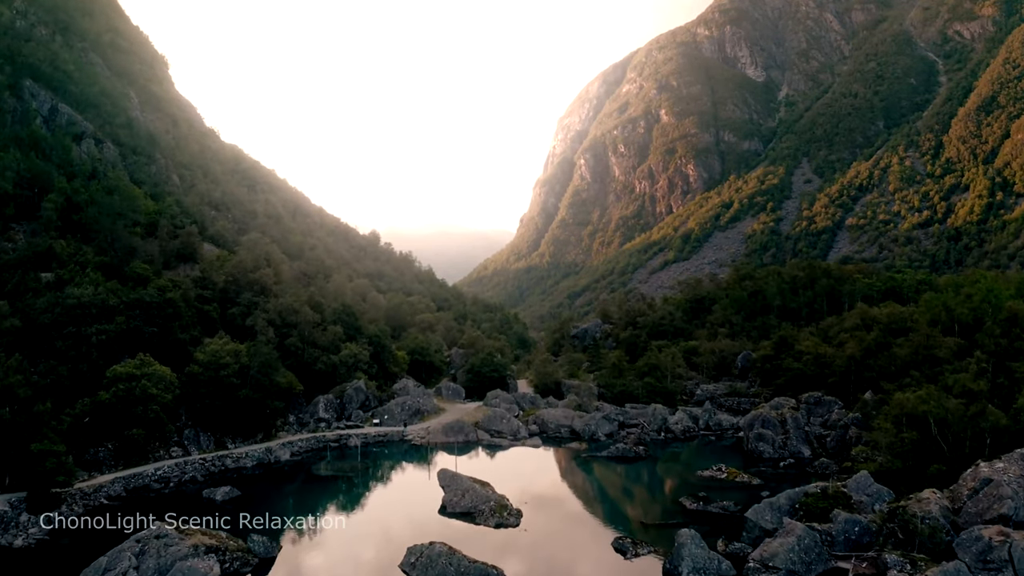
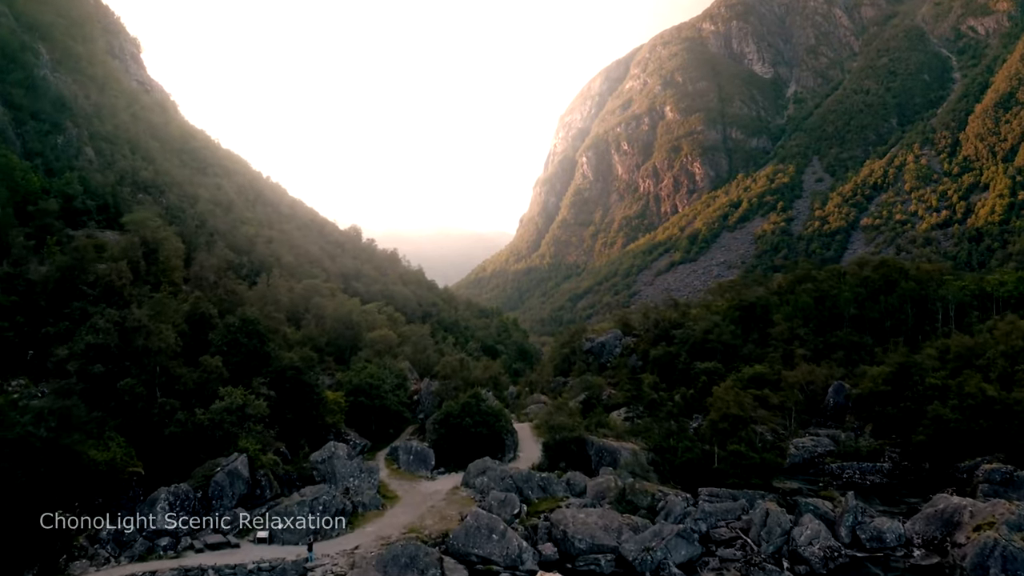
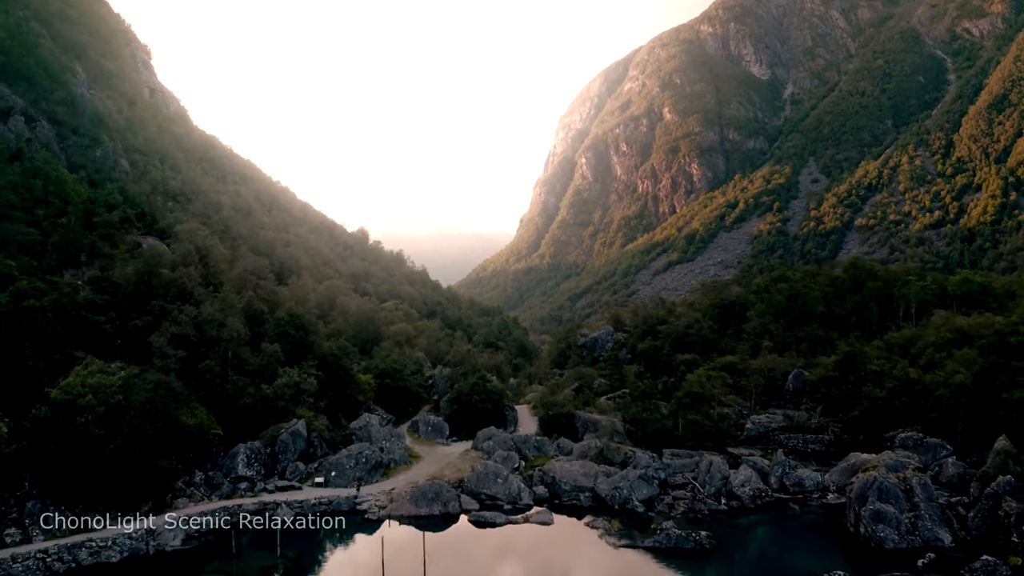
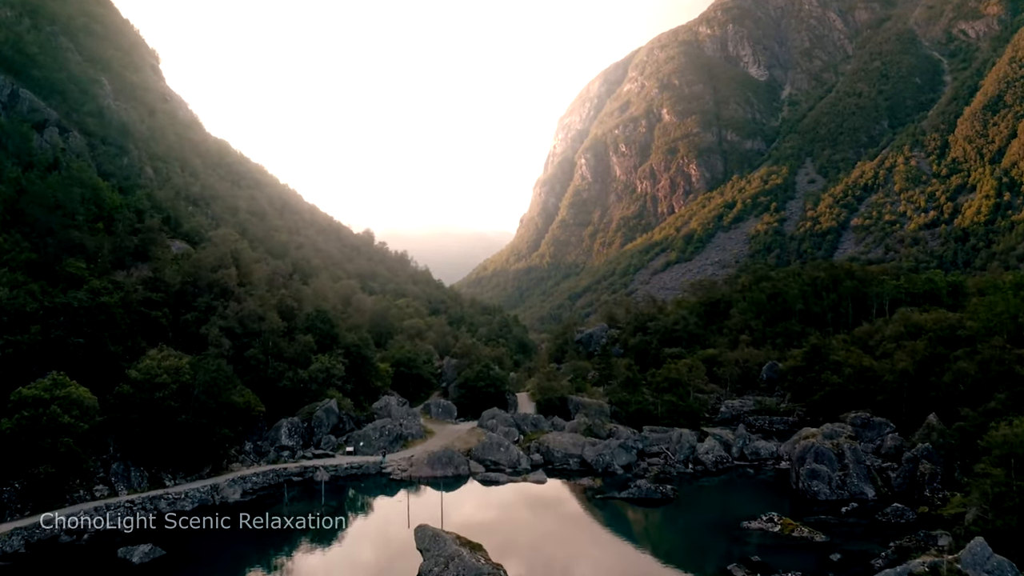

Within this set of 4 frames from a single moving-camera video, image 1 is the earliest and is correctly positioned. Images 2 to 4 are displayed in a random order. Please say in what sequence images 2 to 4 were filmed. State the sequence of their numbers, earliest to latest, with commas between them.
4, 3, 2
